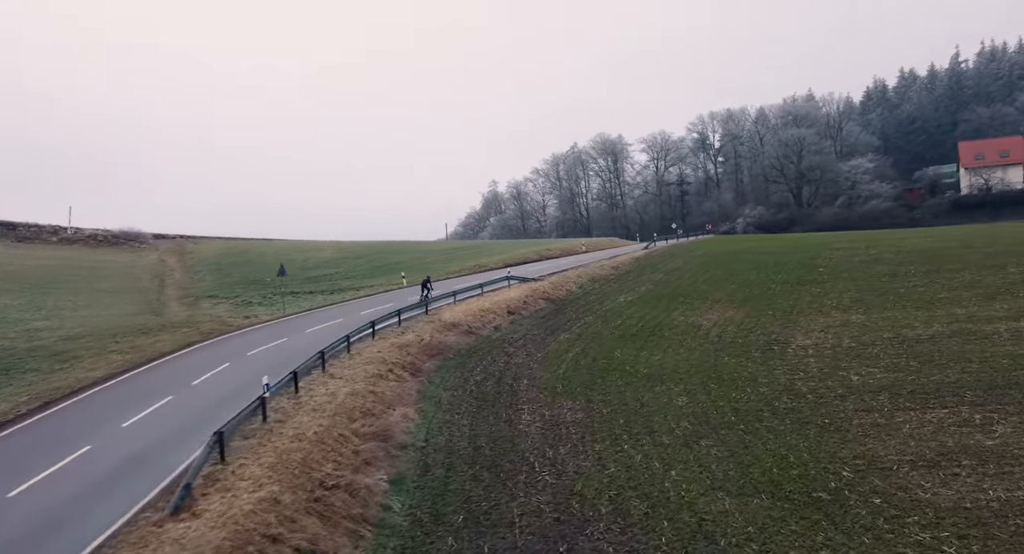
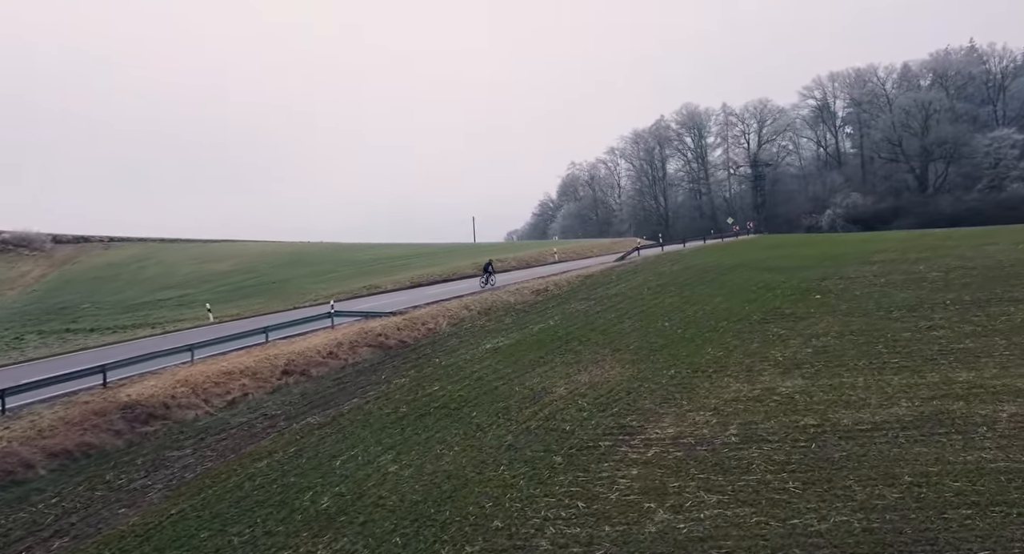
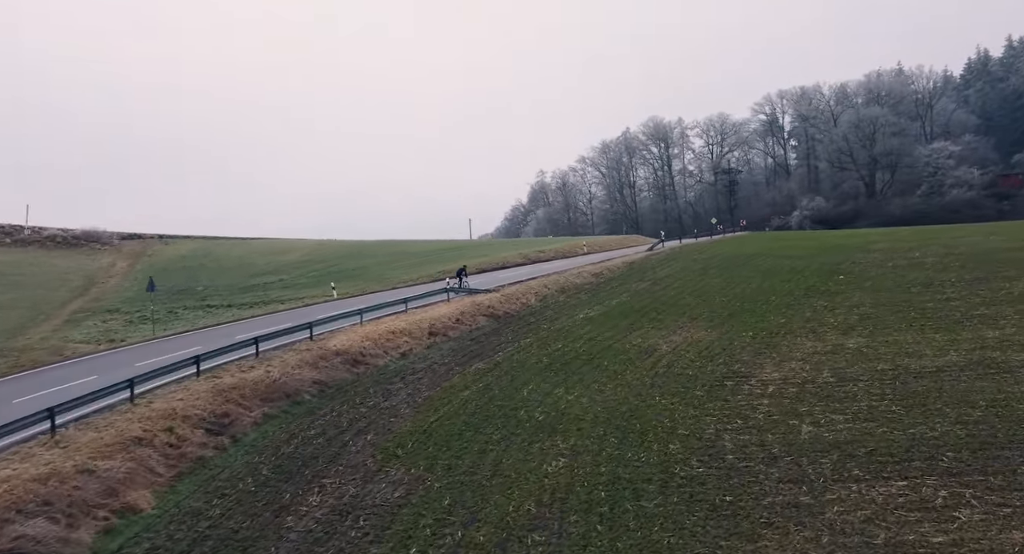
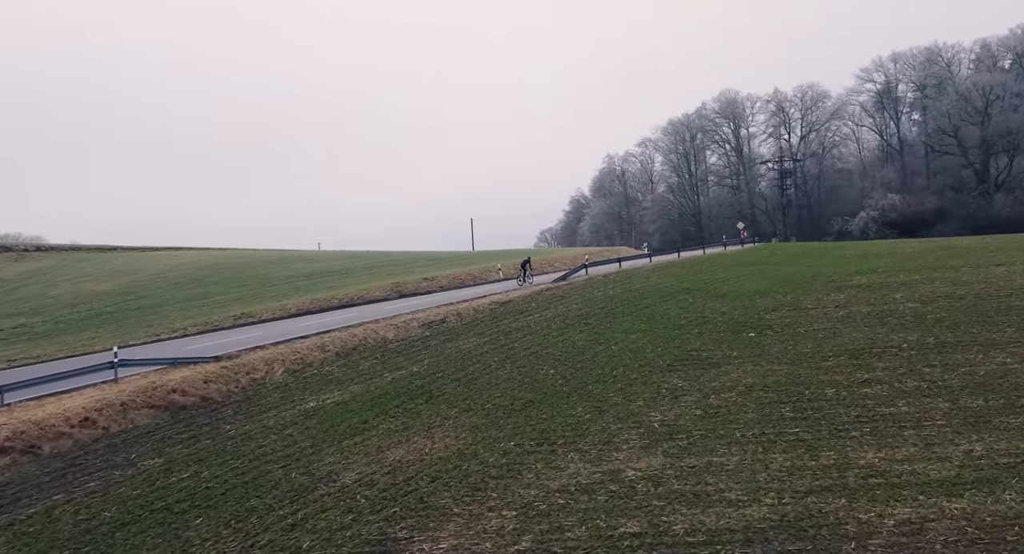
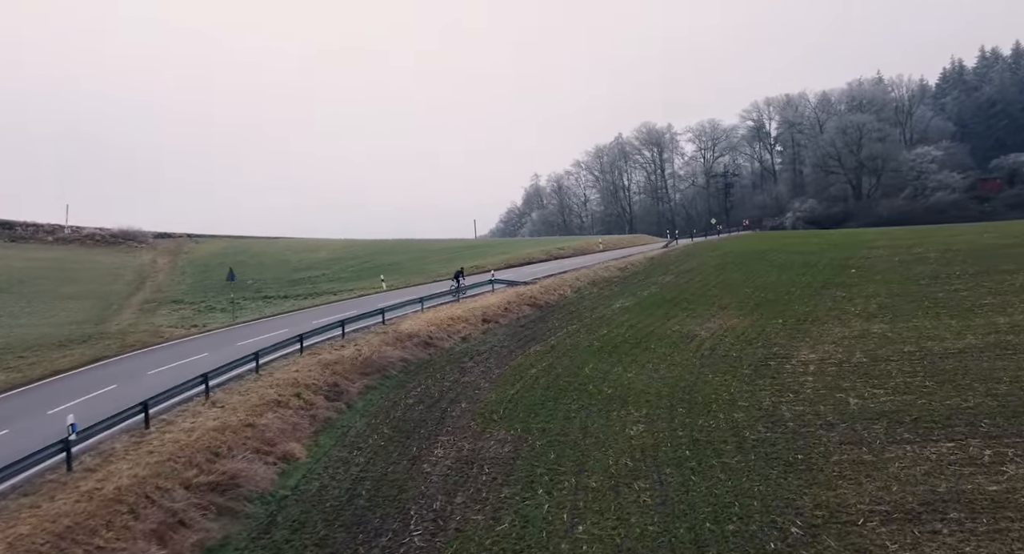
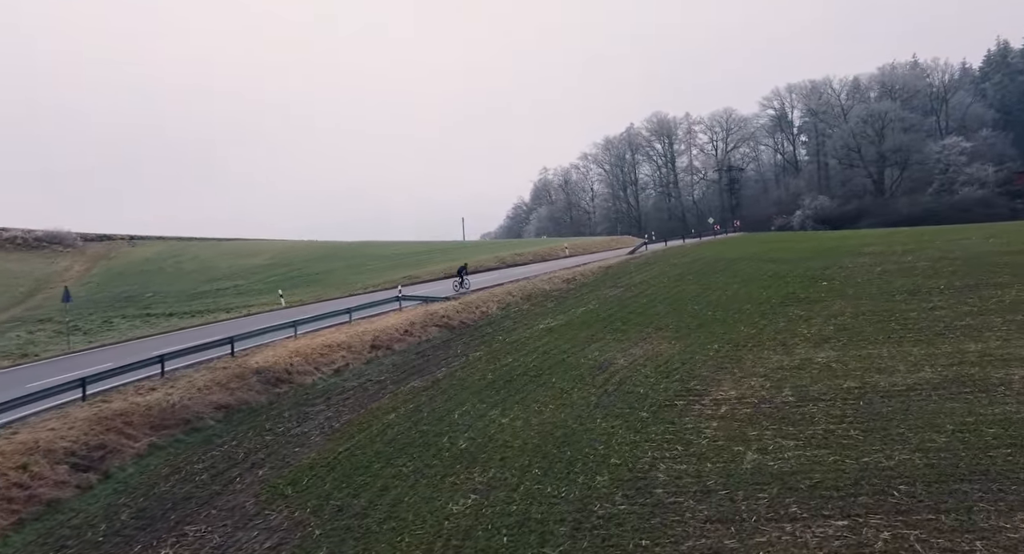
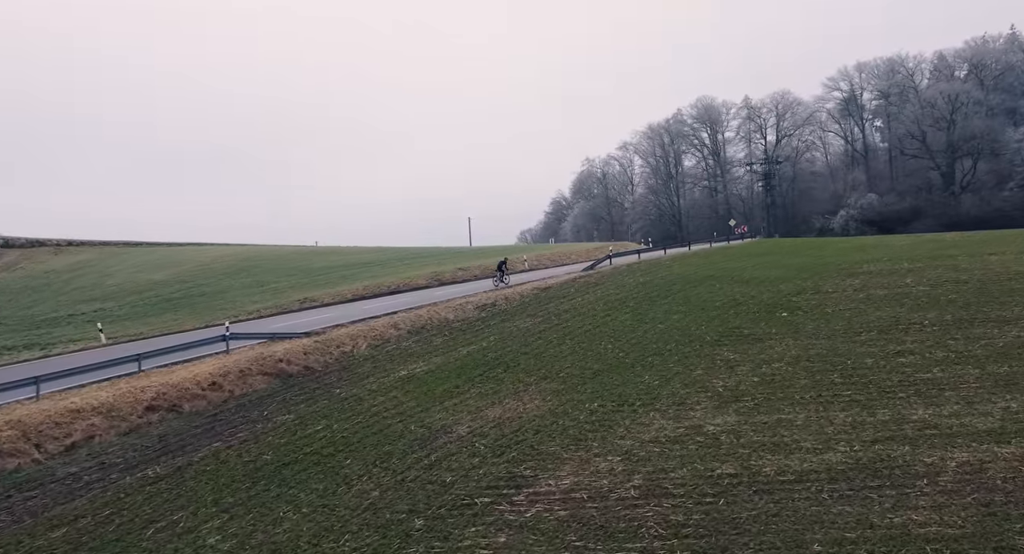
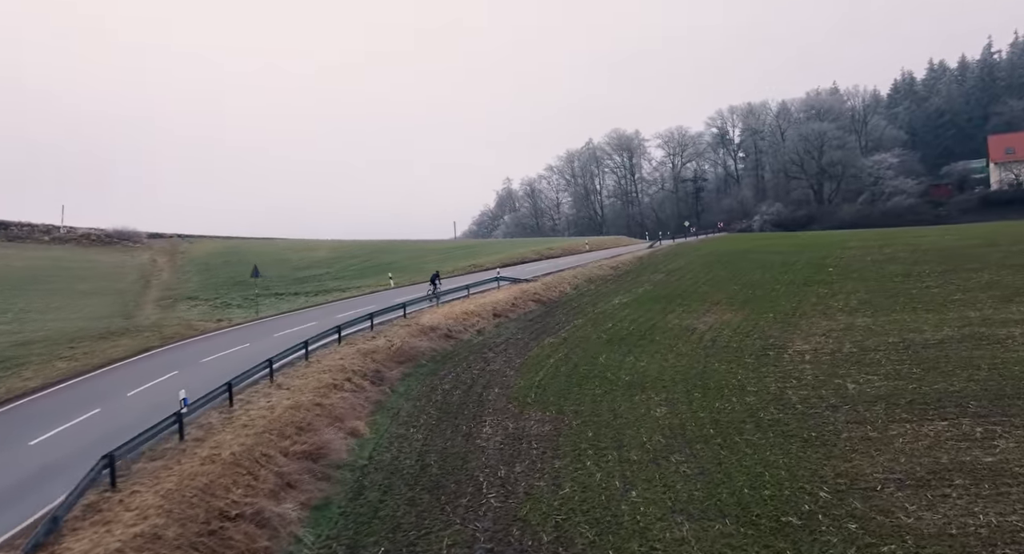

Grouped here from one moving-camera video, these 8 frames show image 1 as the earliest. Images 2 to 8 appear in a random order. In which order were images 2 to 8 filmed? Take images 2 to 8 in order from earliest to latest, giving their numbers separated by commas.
8, 5, 3, 6, 2, 7, 4
